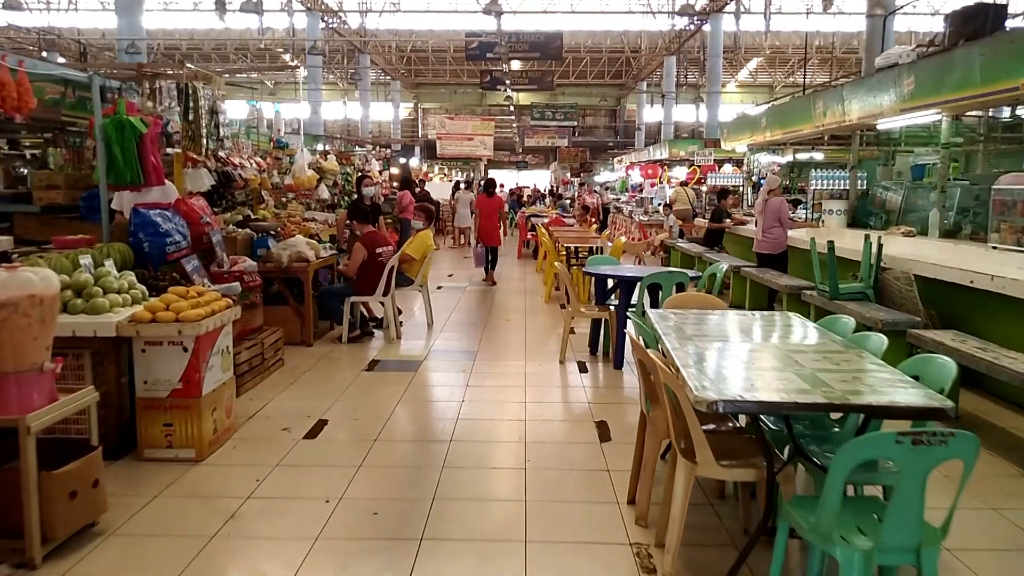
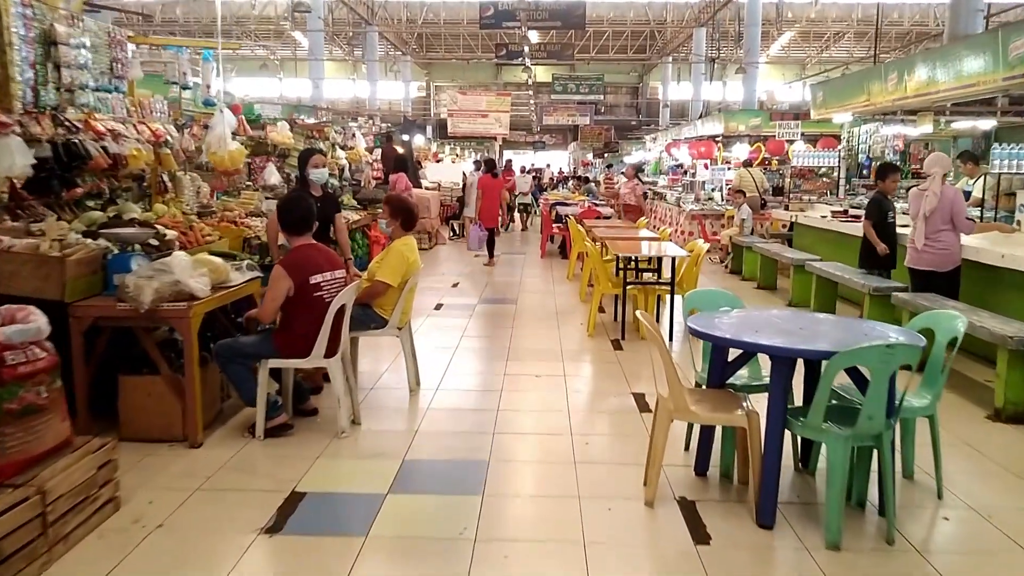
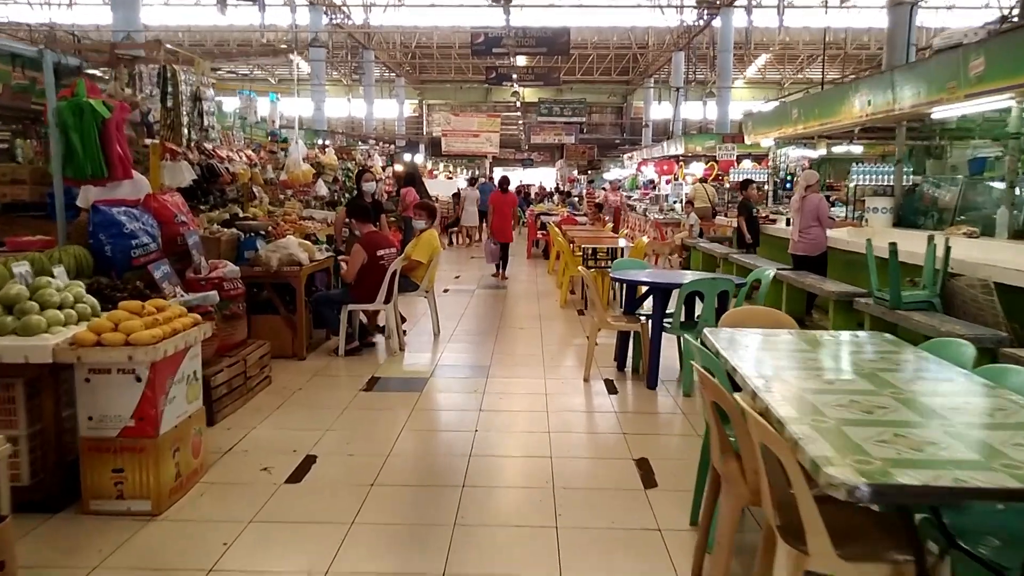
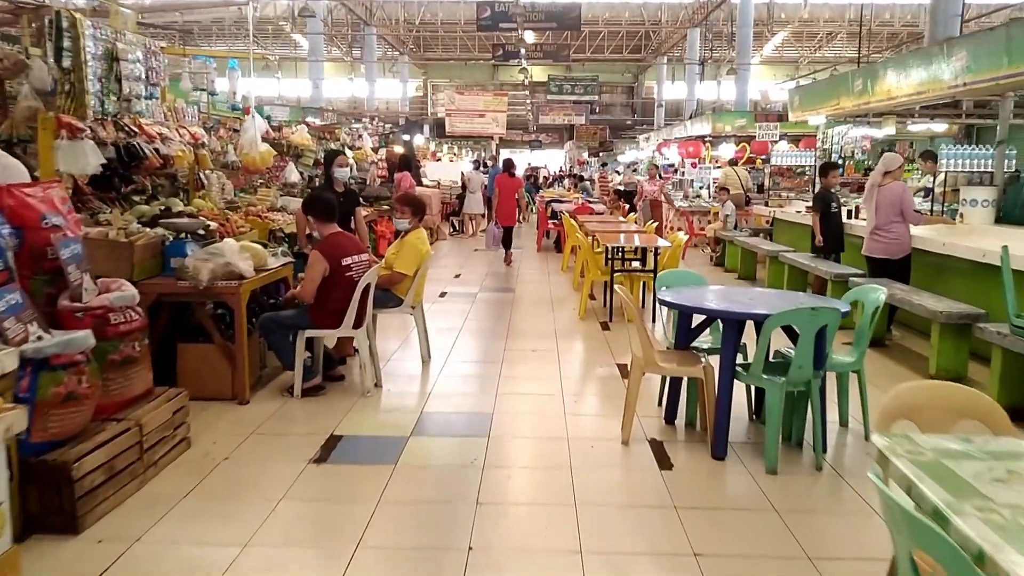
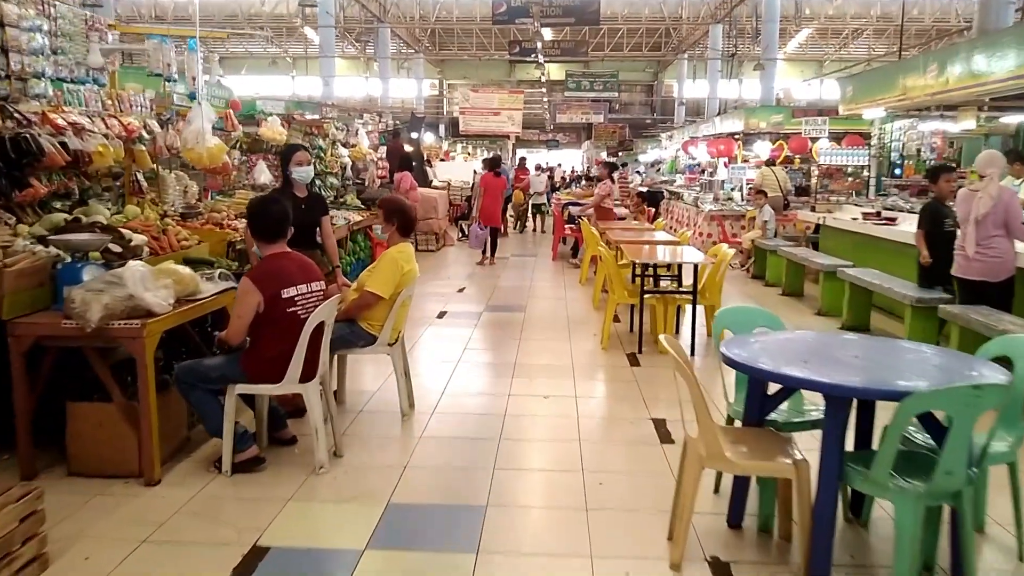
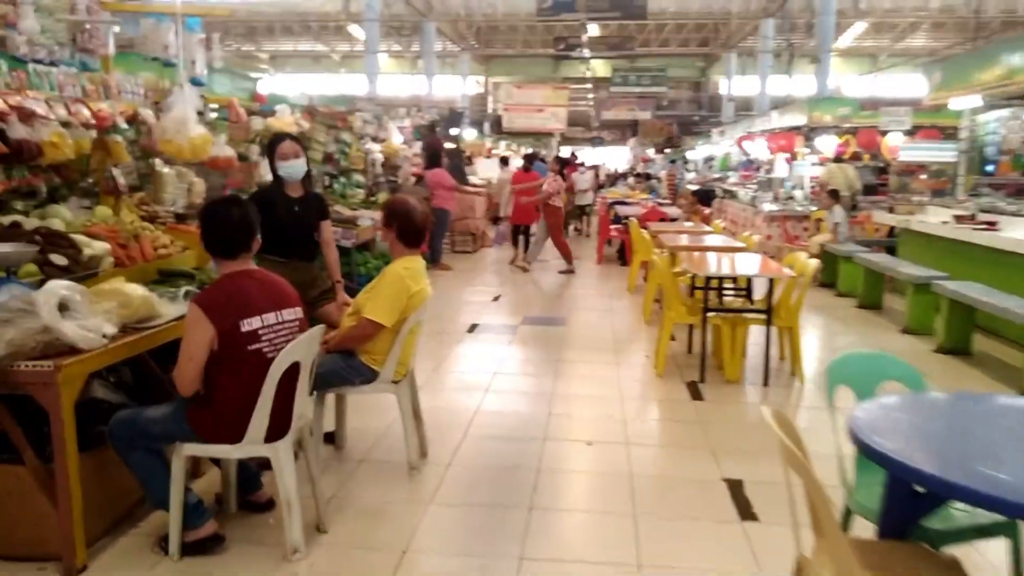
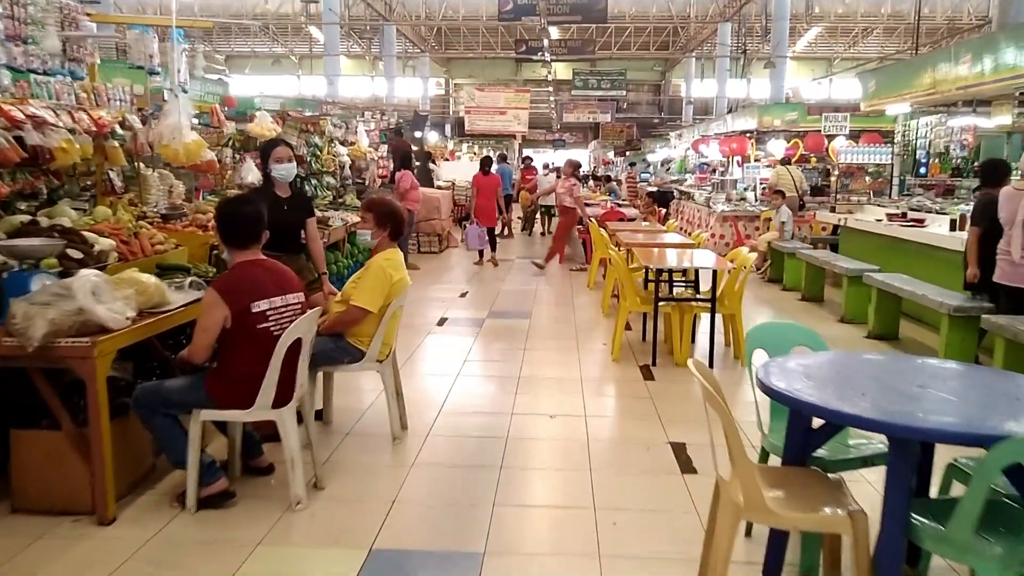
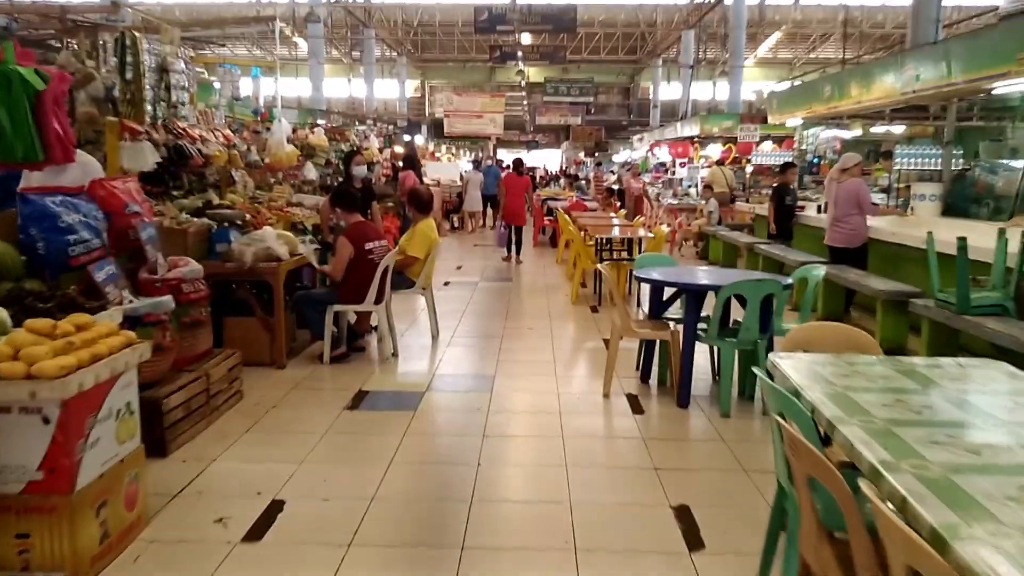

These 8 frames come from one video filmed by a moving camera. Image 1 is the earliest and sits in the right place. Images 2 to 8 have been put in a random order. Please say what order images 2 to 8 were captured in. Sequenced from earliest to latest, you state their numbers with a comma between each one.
3, 8, 4, 2, 5, 7, 6
